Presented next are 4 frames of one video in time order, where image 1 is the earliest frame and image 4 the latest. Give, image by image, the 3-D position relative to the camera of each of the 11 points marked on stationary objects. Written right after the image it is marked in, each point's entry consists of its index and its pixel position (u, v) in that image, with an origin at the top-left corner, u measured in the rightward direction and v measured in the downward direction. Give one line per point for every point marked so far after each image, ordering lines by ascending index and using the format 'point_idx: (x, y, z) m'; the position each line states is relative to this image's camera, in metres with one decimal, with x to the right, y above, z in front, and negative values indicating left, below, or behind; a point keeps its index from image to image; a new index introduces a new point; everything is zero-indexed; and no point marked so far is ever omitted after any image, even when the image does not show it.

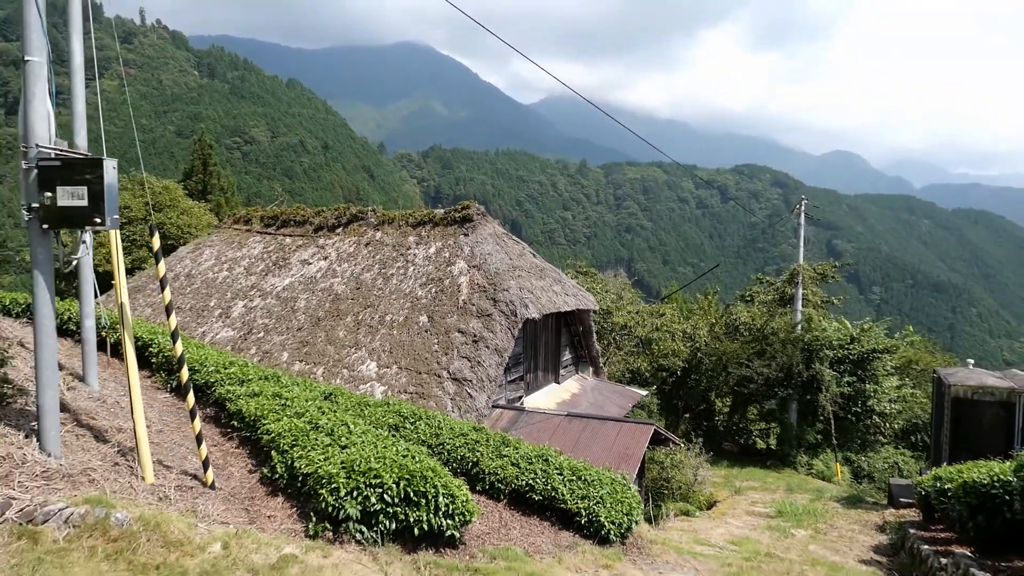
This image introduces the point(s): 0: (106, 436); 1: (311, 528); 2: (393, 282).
0: (-2.6, -1.0, +3.8) m
1: (-1.2, -1.4, +3.5) m
2: (-2.3, +0.1, +11.2) m
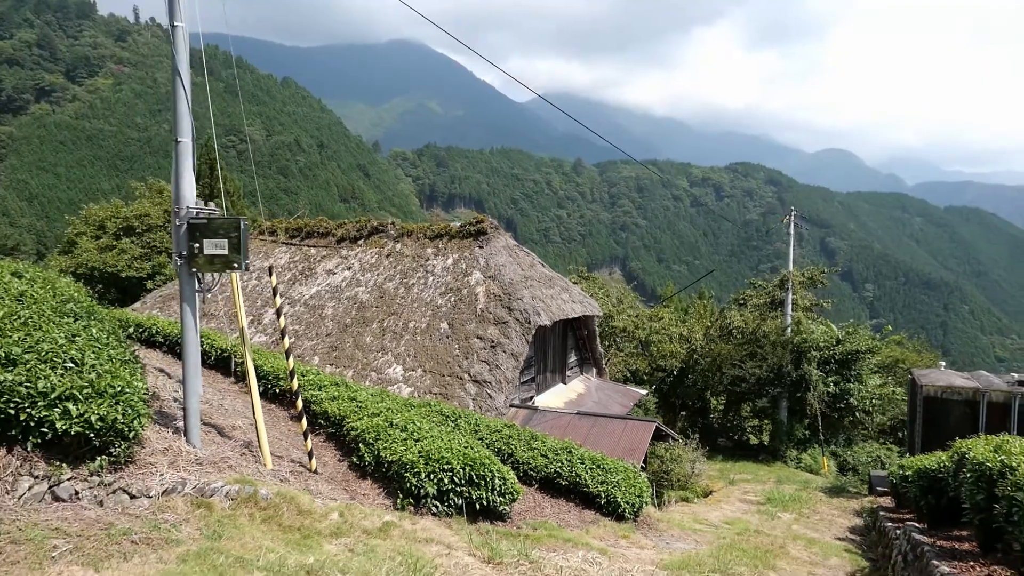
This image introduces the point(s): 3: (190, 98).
0: (-2.2, -1.2, +4.8) m
1: (-0.9, -1.6, +4.5) m
2: (-2.0, 0.0, +12.2) m
3: (-2.4, +1.4, +4.3) m
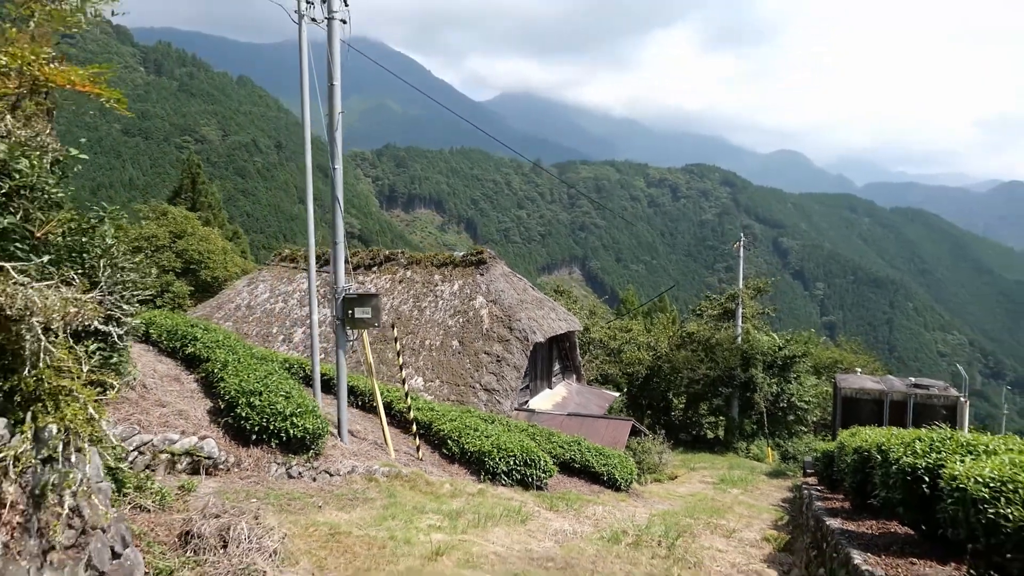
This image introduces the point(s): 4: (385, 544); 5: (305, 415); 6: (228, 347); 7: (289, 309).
0: (-1.8, -1.7, +6.9) m
1: (-0.4, -2.2, +6.7) m
2: (-2.0, -0.6, +14.4) m
3: (-1.9, +0.8, +6.5) m
4: (-0.9, -1.9, +4.3) m
5: (-2.1, -1.3, +5.9) m
6: (-3.2, -0.7, +6.8) m
7: (-5.7, -0.5, +15.1) m
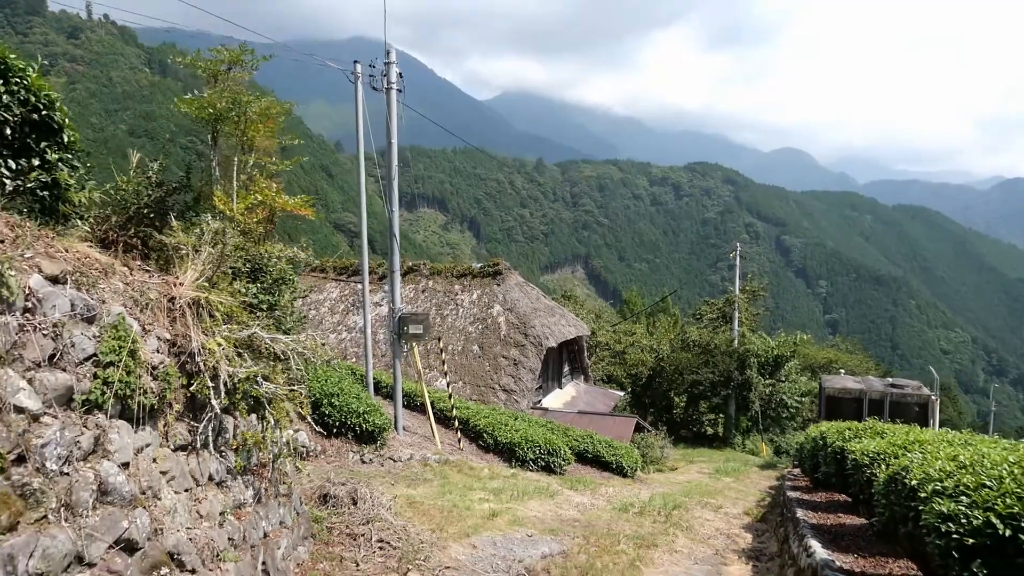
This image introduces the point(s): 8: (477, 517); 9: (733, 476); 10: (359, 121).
0: (-1.4, -2.0, +8.3) m
1: (0.0, -2.4, +8.1) m
2: (-1.7, -0.9, +15.8) m
3: (-1.5, +0.5, +7.9) m
4: (-0.6, -2.1, +5.7) m
5: (-1.7, -1.5, +7.3) m
6: (-2.9, -0.9, +8.2) m
7: (-5.4, -0.8, +16.6) m
8: (-0.3, -2.1, +5.5) m
9: (+4.8, -4.1, +12.9) m
10: (-2.2, +2.4, +8.6) m
